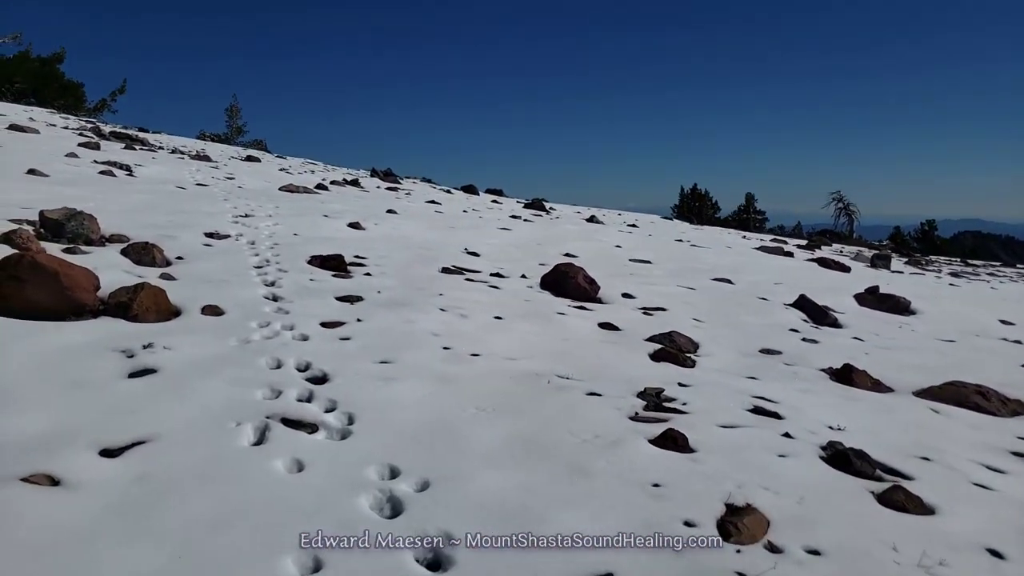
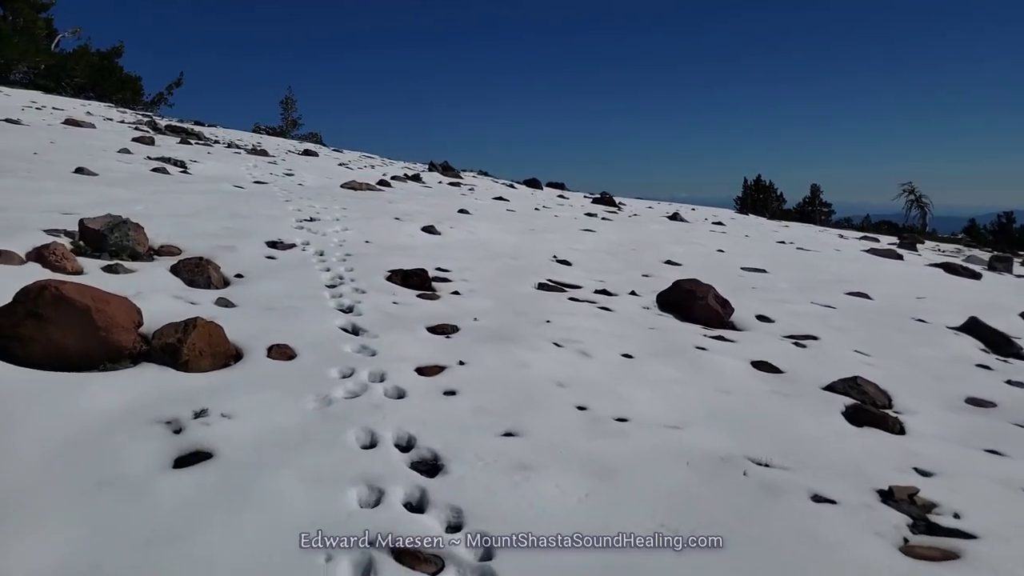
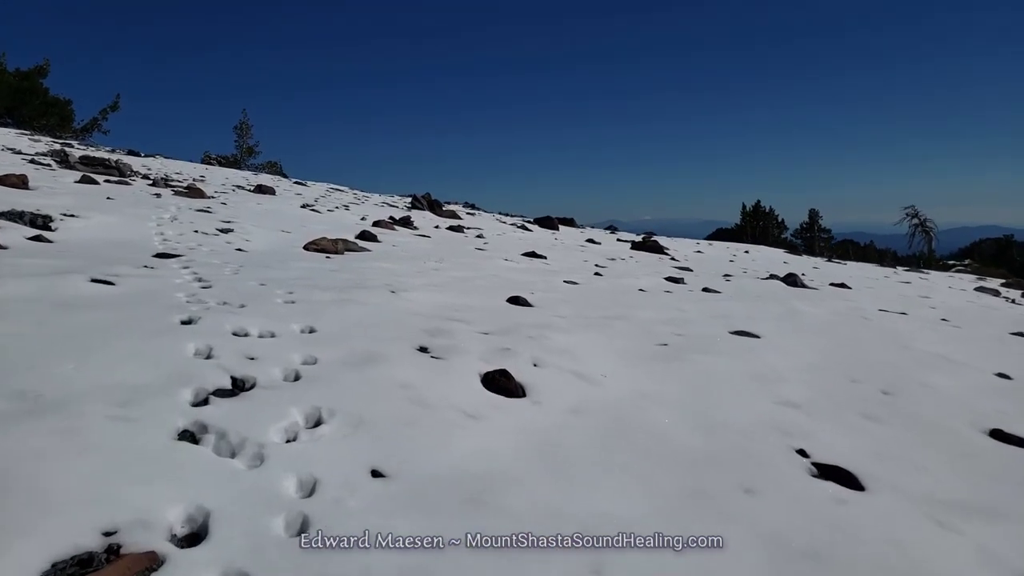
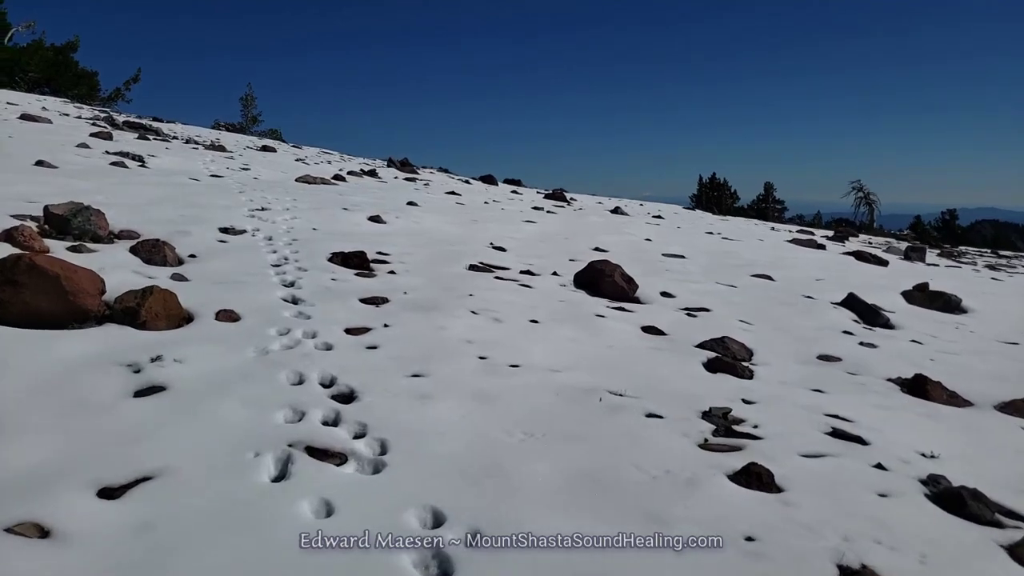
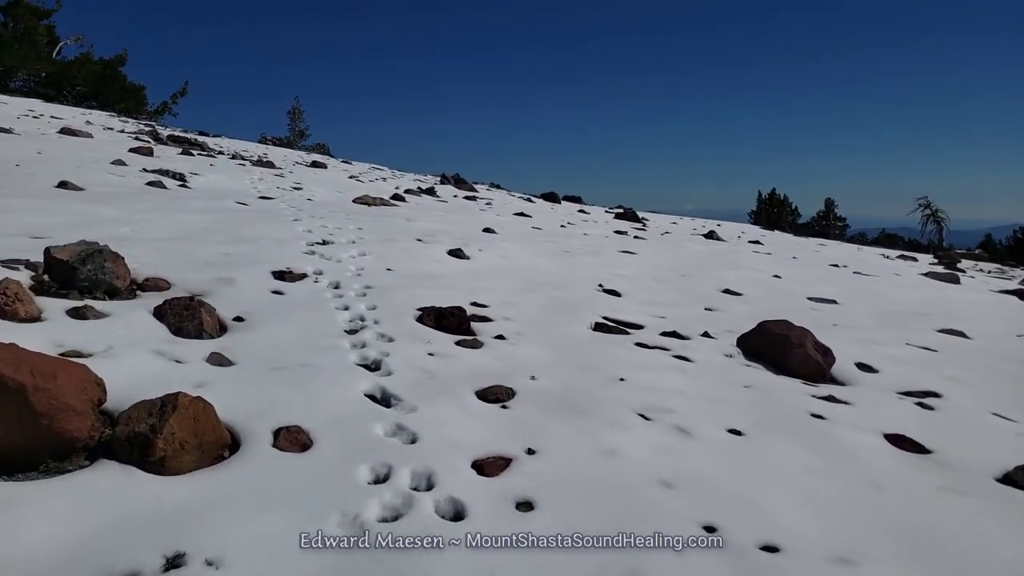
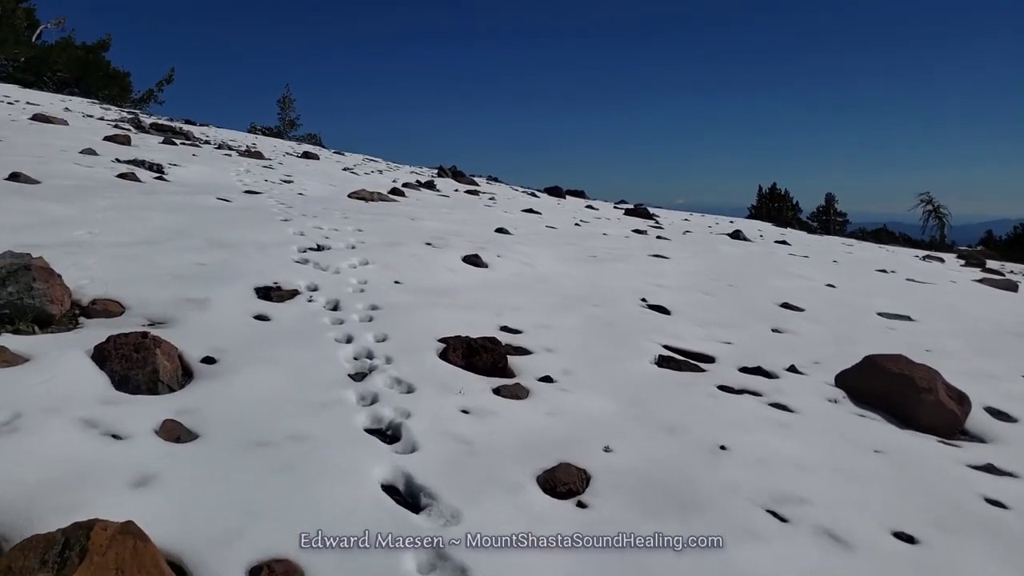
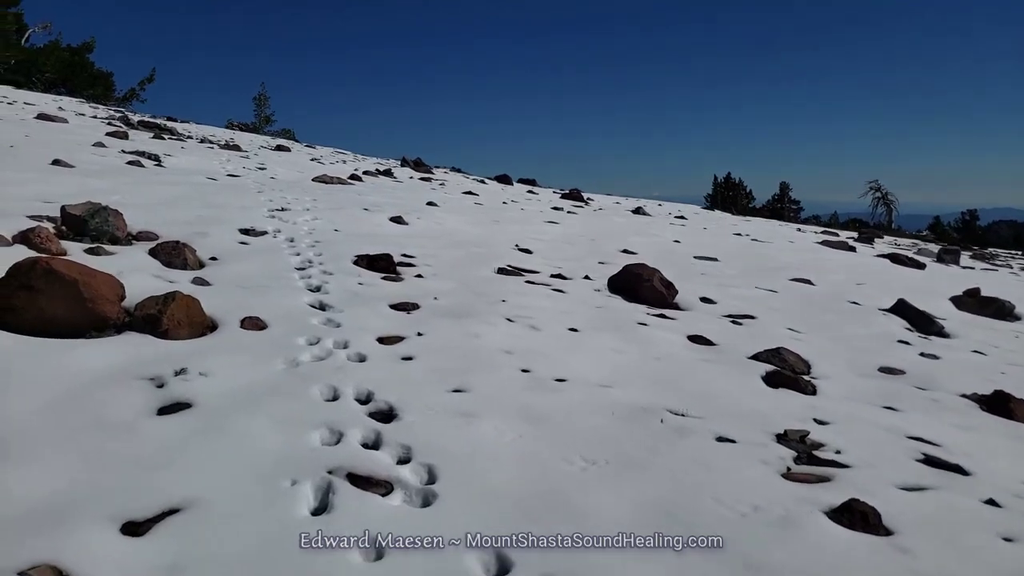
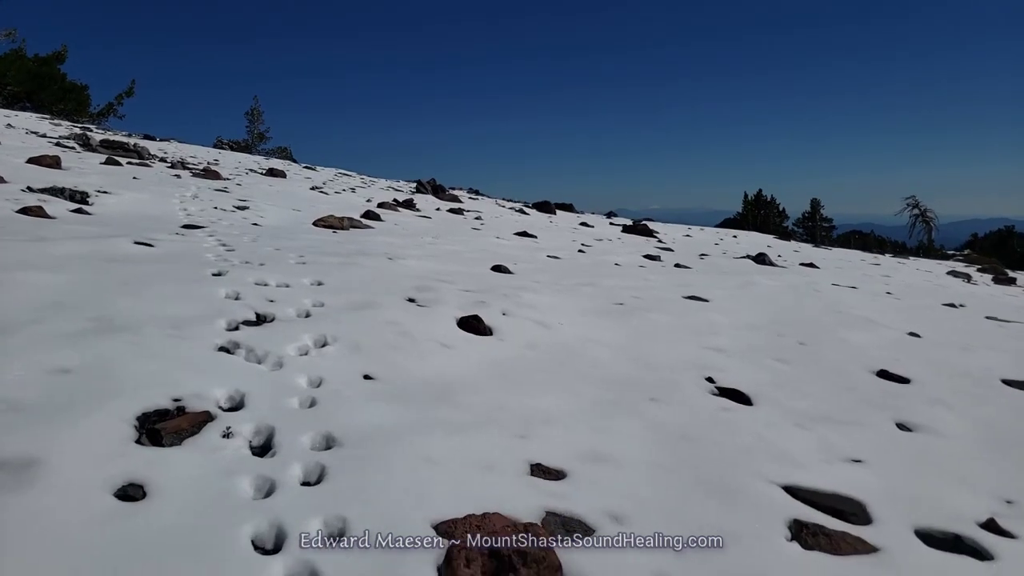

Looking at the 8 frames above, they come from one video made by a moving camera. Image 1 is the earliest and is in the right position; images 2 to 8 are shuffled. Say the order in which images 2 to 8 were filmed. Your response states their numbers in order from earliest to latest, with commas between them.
4, 7, 2, 5, 6, 8, 3
